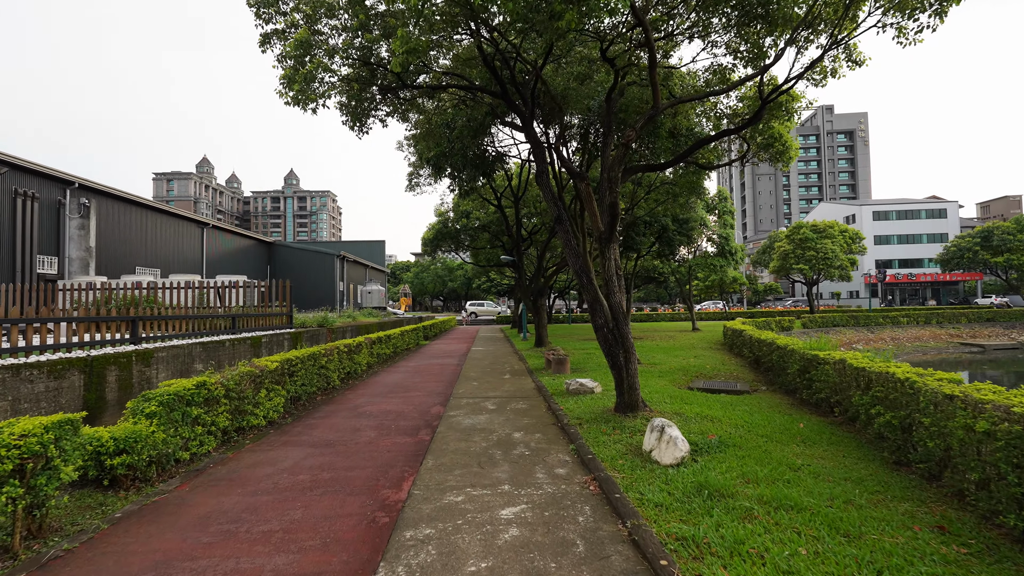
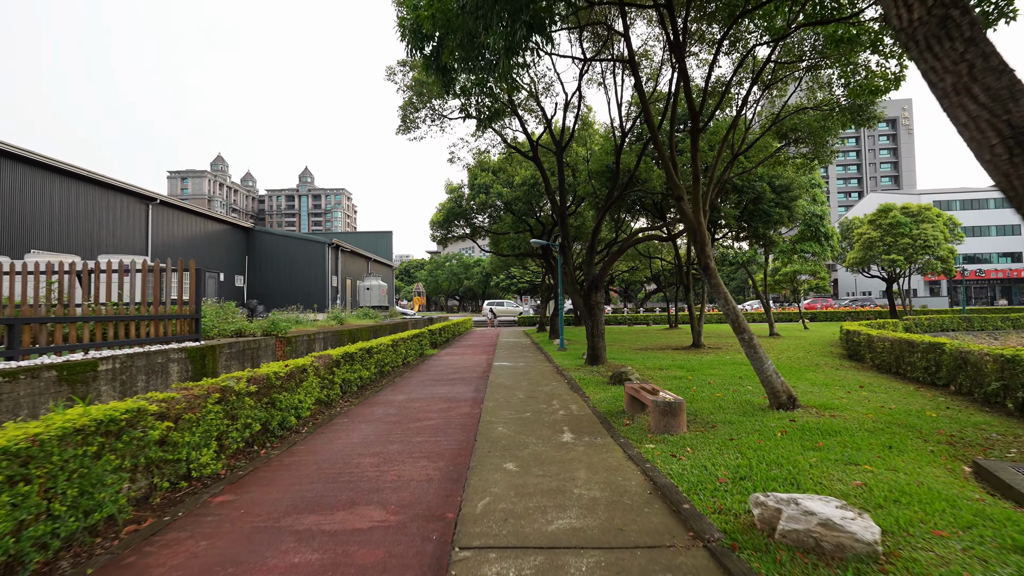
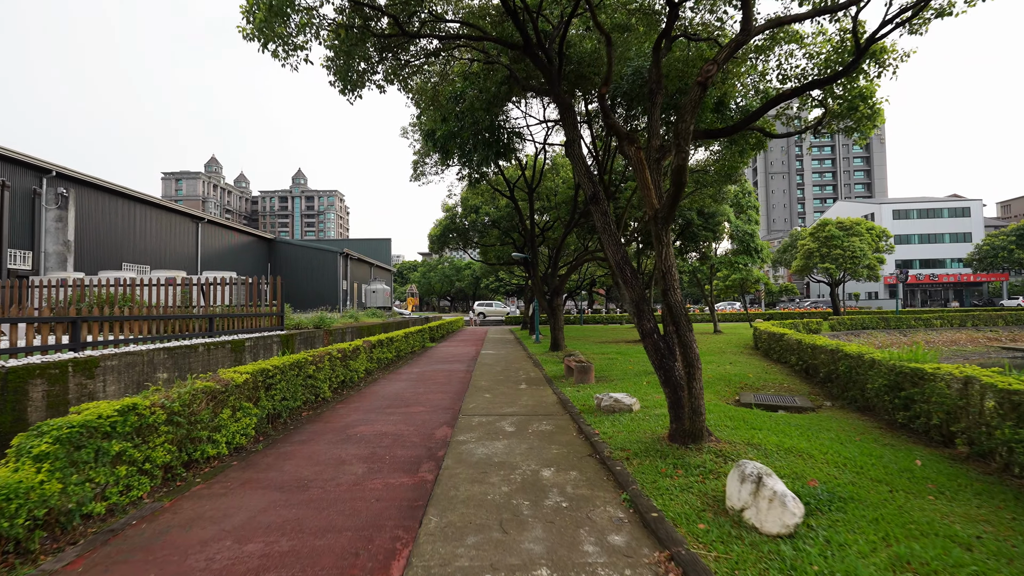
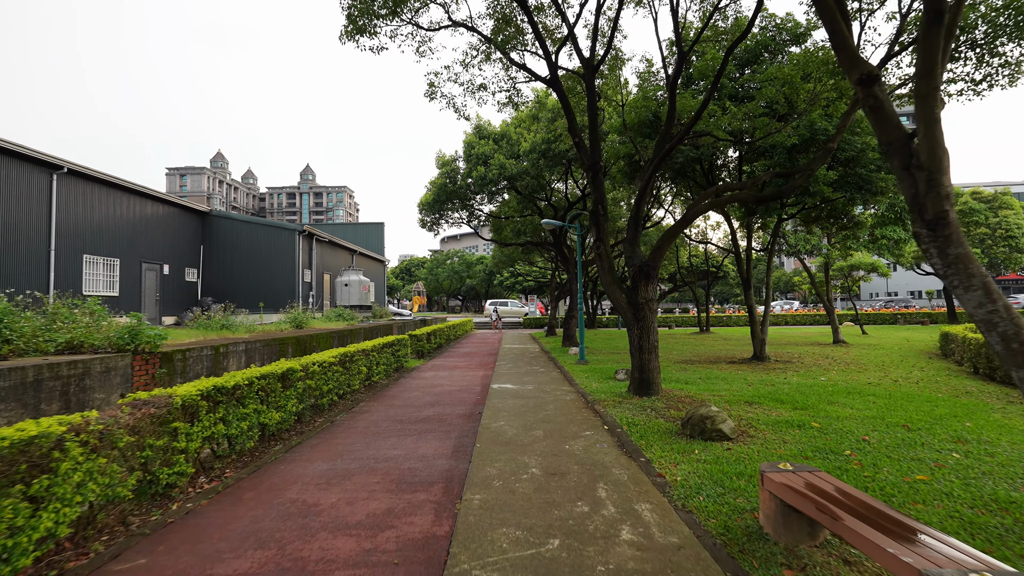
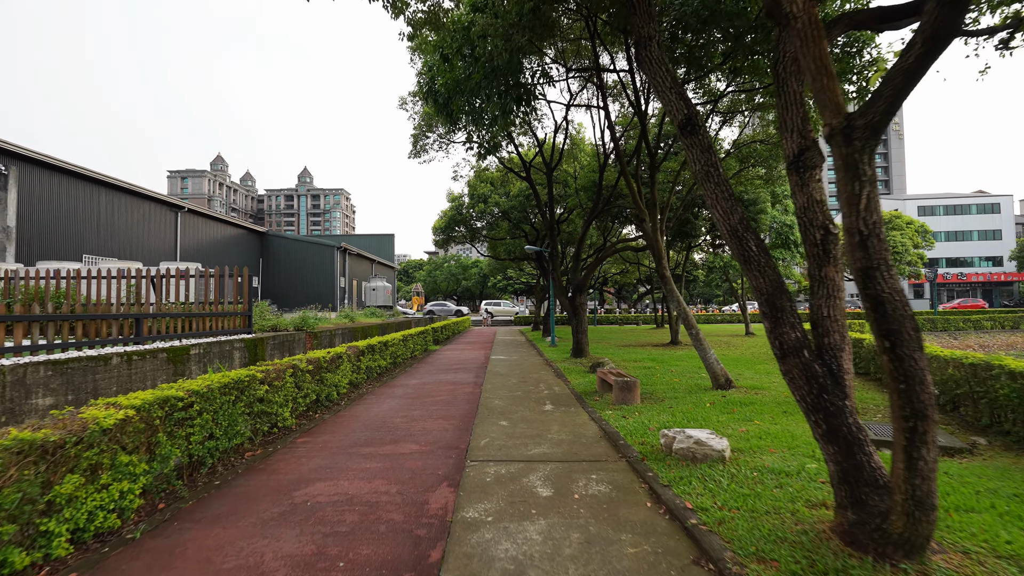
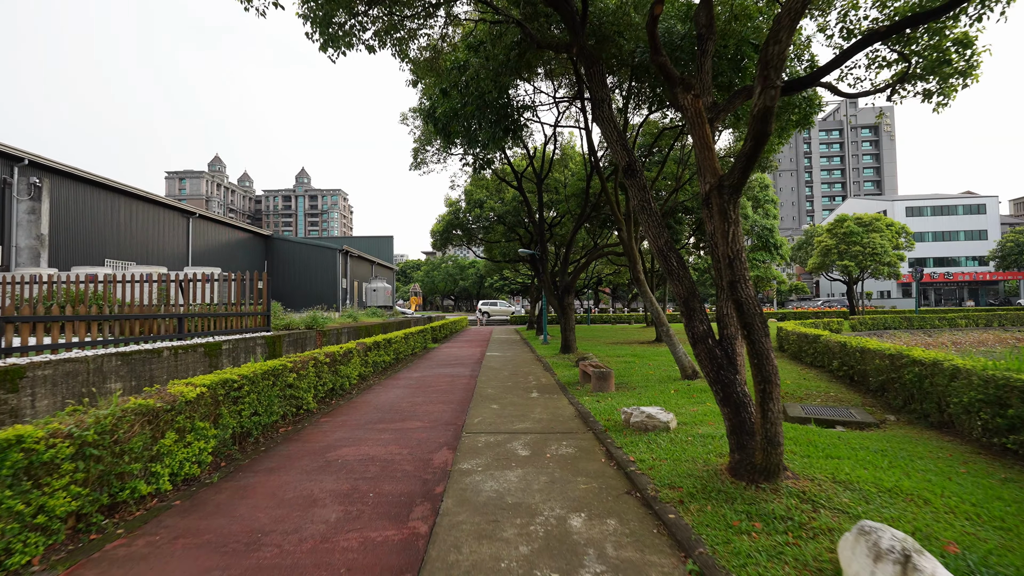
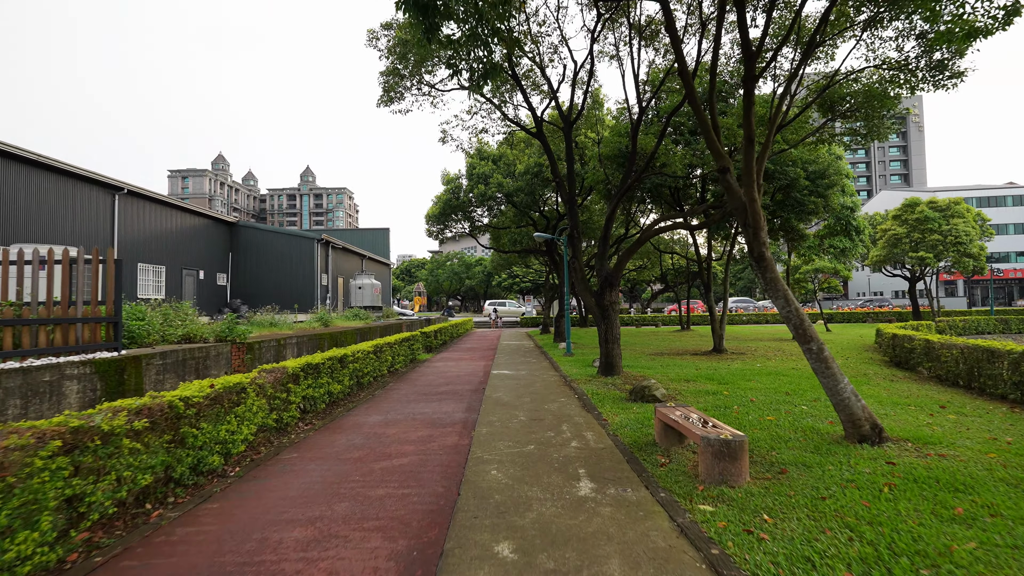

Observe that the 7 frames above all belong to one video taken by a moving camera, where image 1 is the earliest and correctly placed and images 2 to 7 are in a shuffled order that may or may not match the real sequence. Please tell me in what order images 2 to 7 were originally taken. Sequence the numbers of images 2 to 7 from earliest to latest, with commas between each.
3, 6, 5, 2, 7, 4
